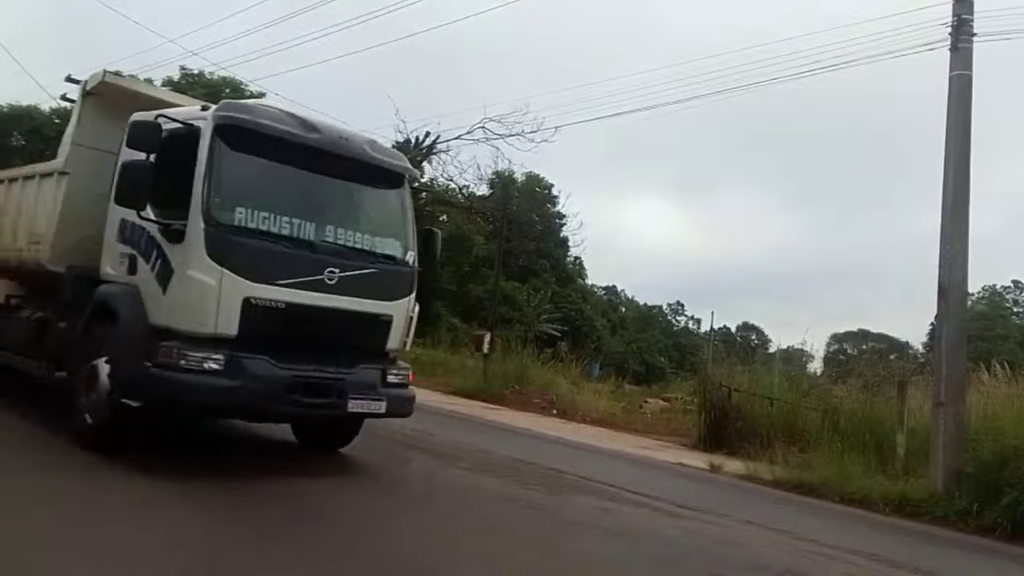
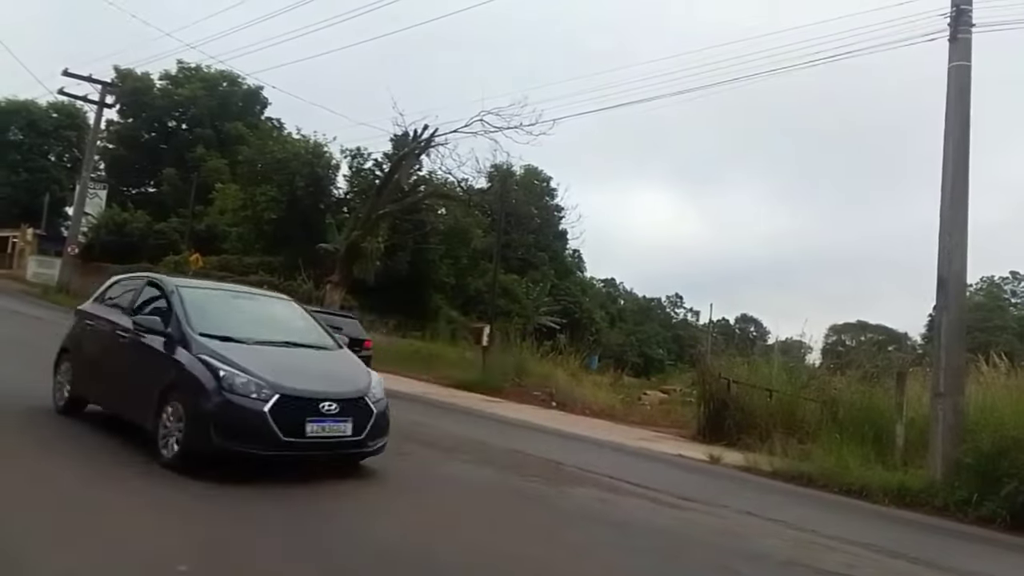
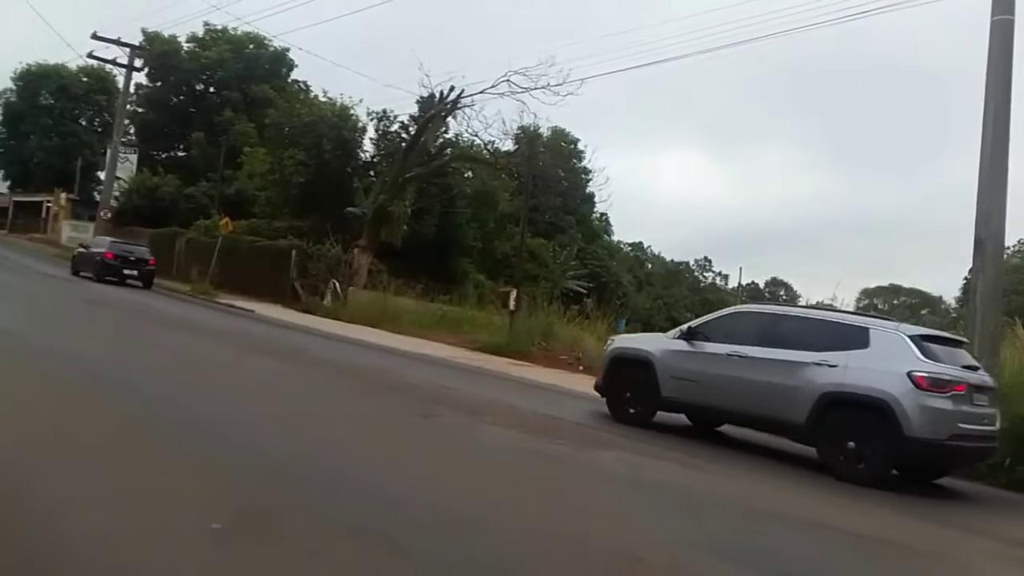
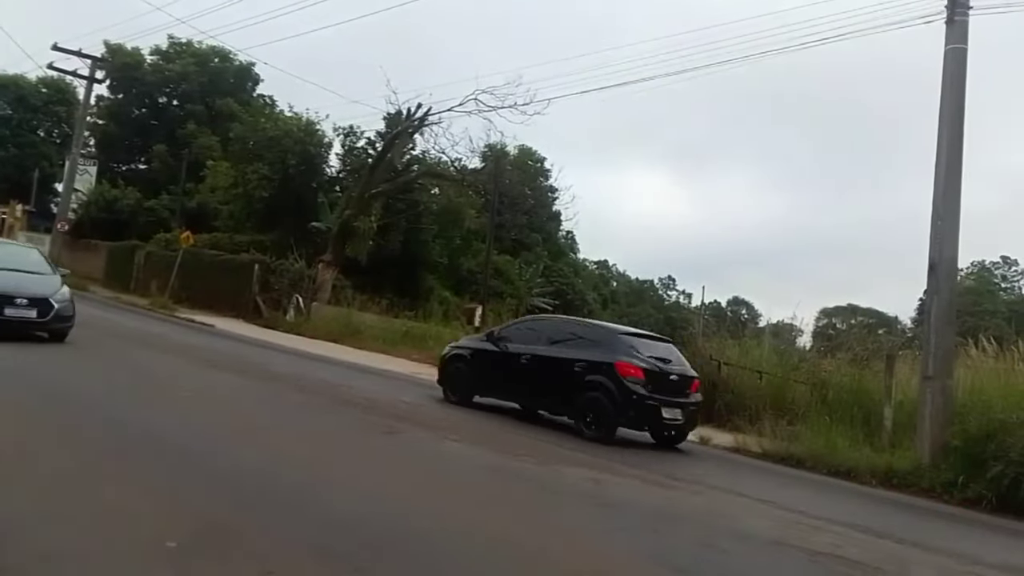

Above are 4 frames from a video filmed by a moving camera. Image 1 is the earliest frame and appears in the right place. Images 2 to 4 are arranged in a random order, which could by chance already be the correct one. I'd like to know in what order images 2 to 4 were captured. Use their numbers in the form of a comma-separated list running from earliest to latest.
4, 2, 3
